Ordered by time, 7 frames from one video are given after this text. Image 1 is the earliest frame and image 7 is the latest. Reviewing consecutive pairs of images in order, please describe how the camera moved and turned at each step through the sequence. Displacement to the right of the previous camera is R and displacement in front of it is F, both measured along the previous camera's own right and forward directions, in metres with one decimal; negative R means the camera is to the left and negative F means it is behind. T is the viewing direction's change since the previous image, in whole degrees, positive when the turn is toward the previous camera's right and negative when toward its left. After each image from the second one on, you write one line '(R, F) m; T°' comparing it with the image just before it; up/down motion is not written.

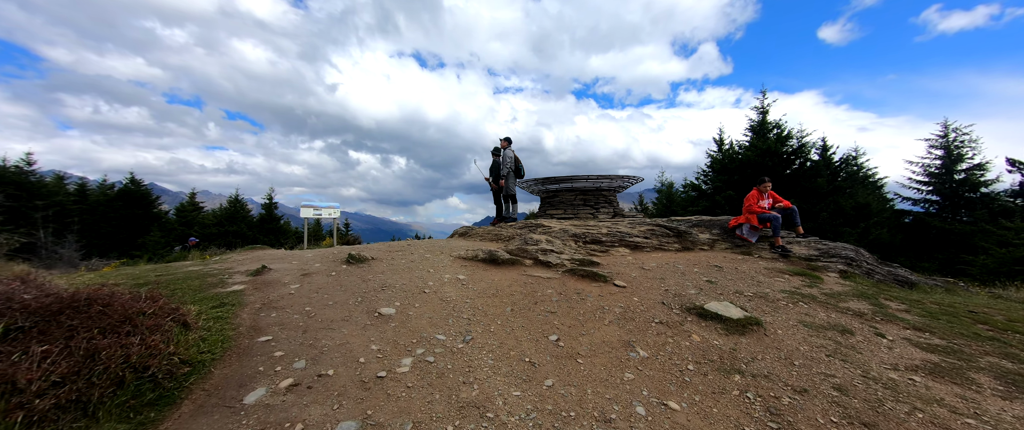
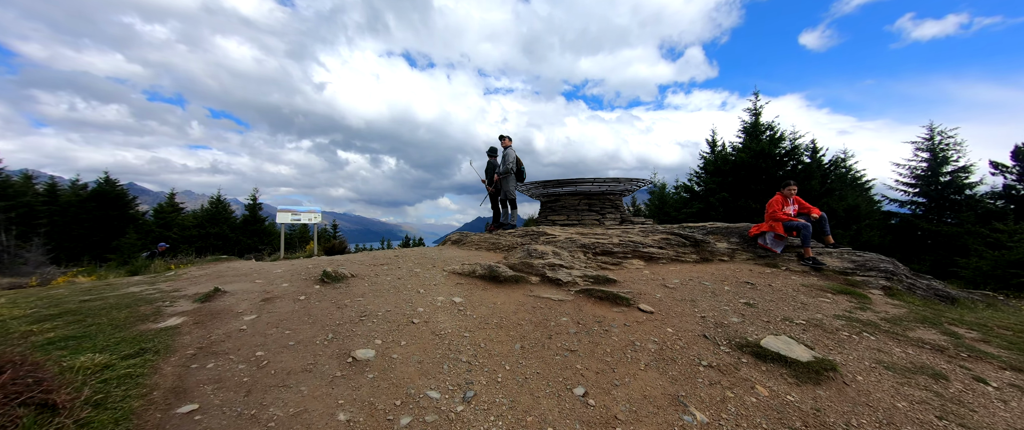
(-0.2, +1.0) m; +2°
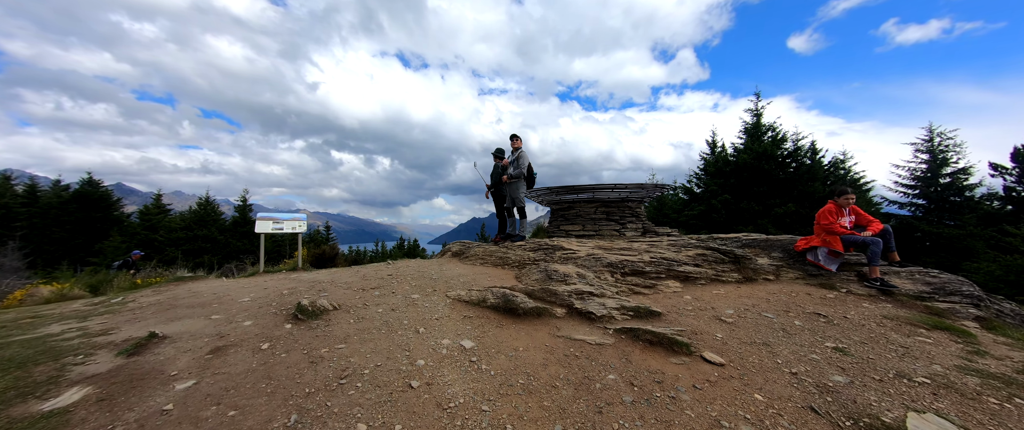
(-0.4, +1.1) m; +1°
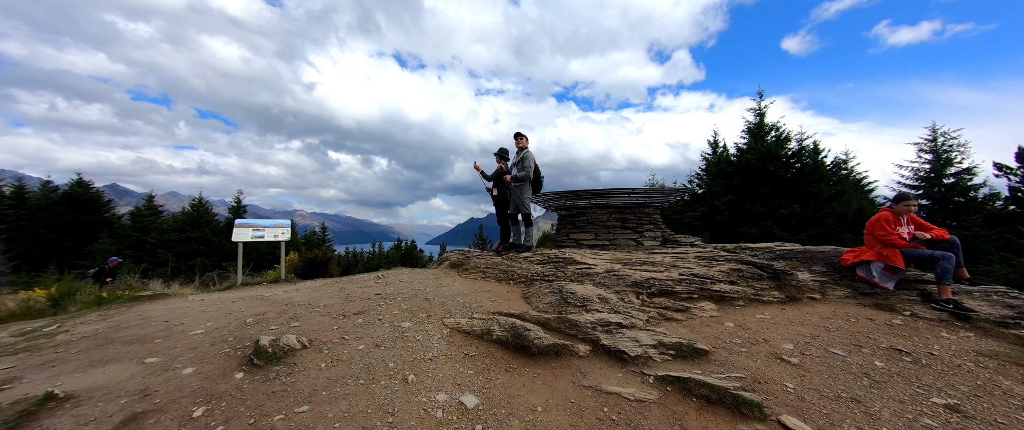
(-0.2, +0.9) m; 0°
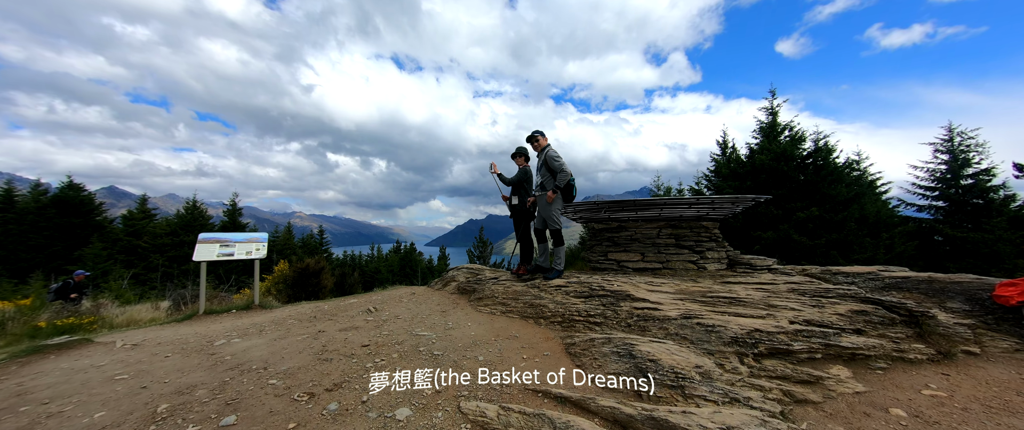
(-0.5, +1.7) m; 0°
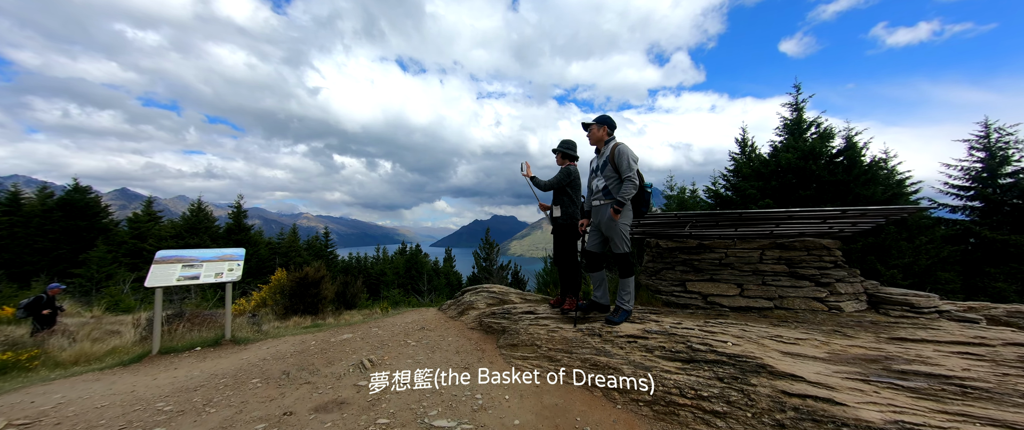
(-0.6, +1.8) m; -1°
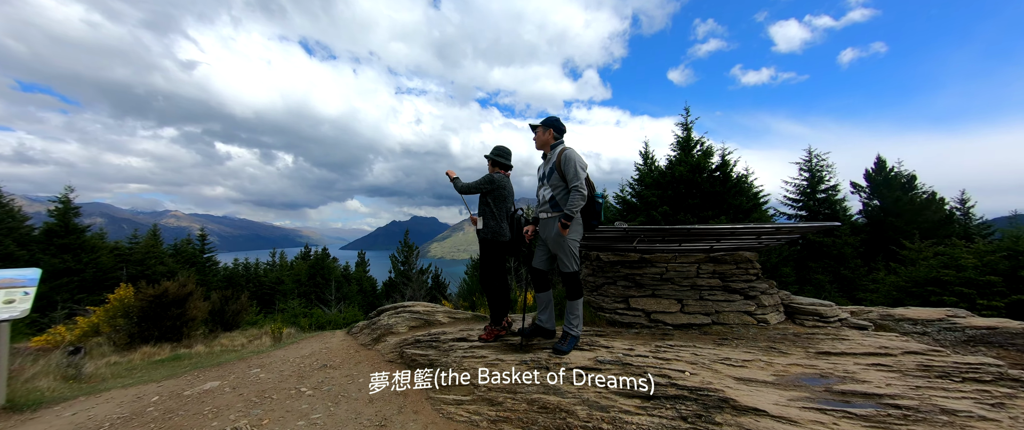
(-0.1, +0.8) m; +14°
